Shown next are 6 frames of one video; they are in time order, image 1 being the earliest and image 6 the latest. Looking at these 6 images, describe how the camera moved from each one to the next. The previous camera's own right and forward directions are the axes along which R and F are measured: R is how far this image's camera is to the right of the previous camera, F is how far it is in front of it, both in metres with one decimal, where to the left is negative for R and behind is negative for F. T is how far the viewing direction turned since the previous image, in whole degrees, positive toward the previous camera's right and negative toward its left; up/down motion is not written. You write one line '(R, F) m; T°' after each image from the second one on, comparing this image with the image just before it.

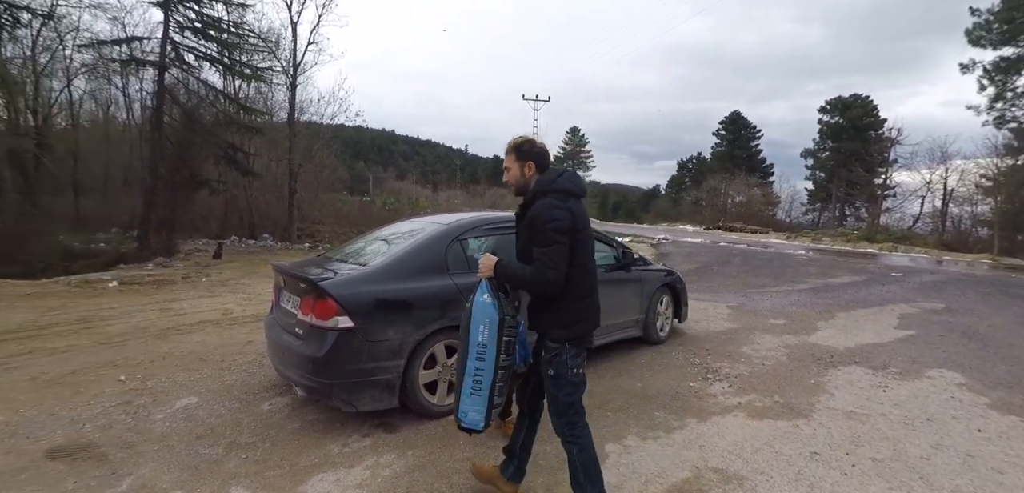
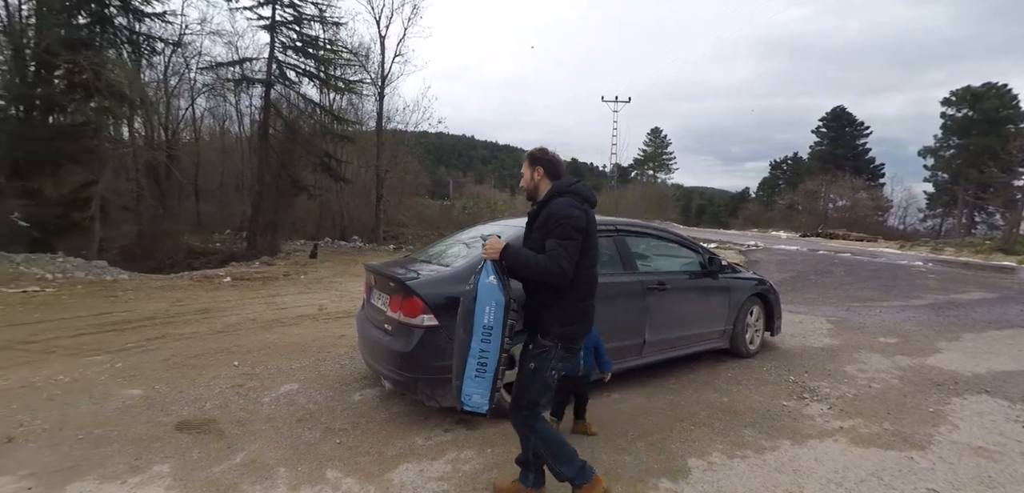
(-0.1, 0.0) m; -9°
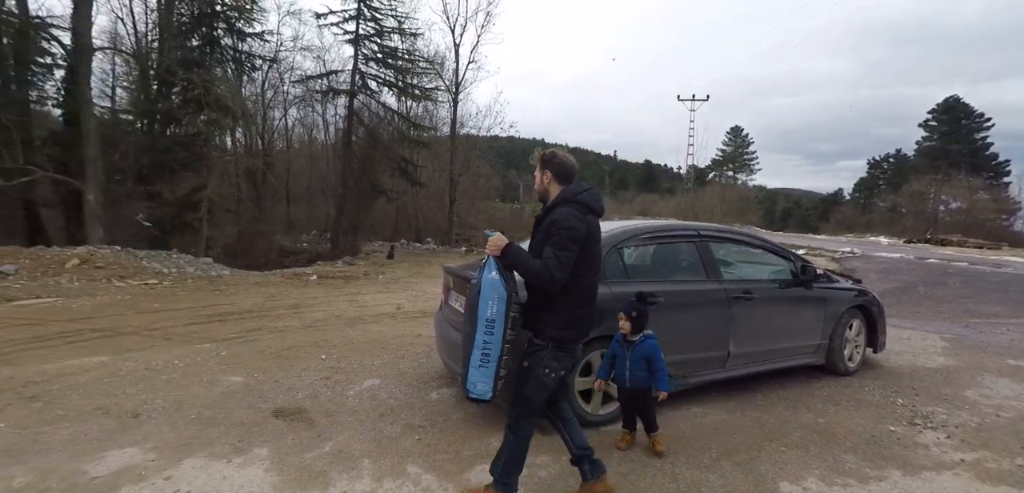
(-0.1, 0.0) m; -8°
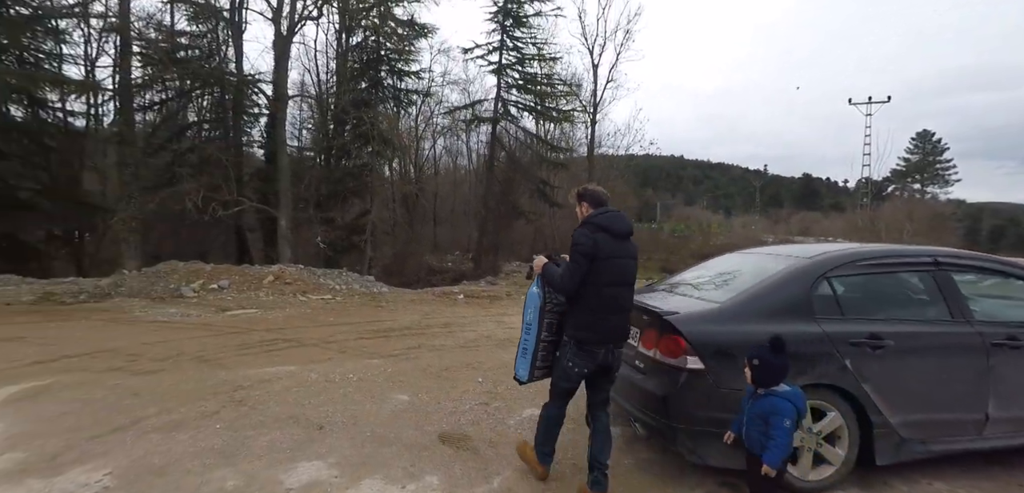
(-0.4, +0.3) m; -16°
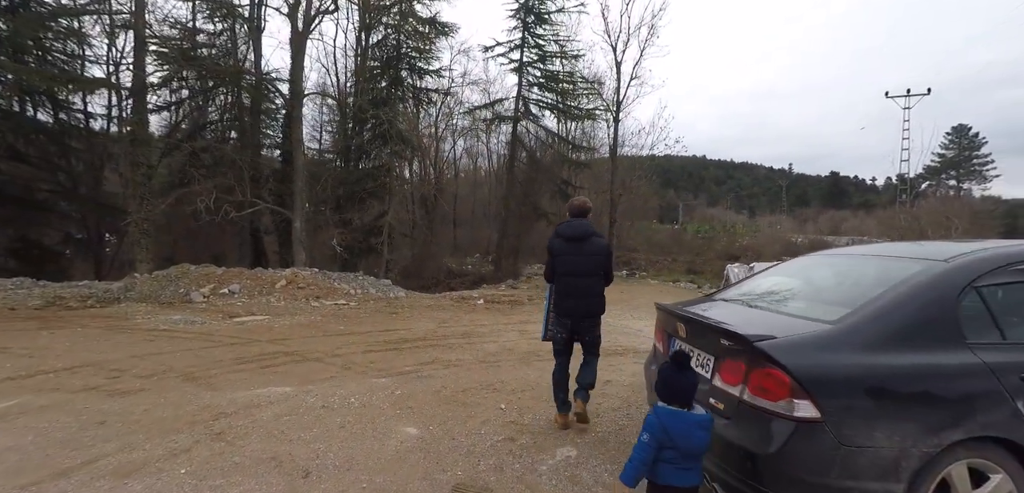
(-0.1, +0.6) m; -2°
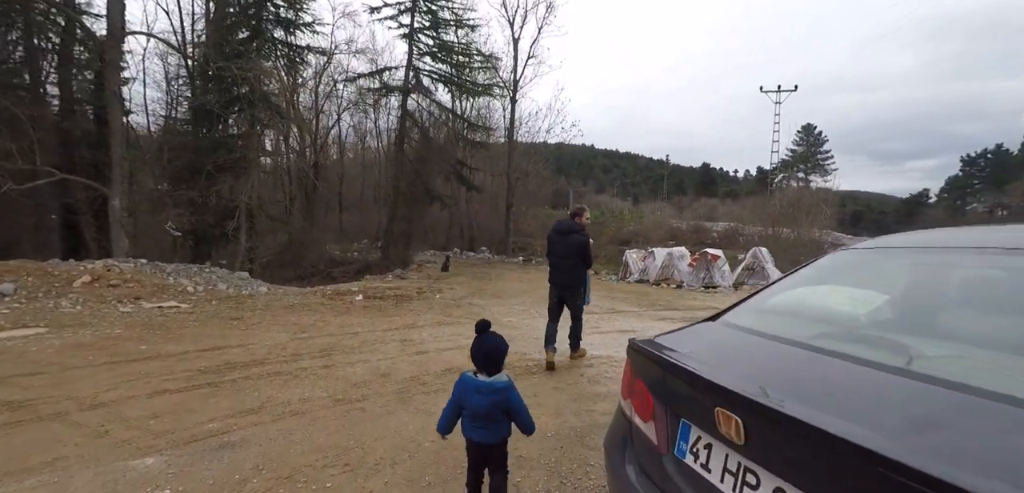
(+0.2, +1.3) m; +13°
